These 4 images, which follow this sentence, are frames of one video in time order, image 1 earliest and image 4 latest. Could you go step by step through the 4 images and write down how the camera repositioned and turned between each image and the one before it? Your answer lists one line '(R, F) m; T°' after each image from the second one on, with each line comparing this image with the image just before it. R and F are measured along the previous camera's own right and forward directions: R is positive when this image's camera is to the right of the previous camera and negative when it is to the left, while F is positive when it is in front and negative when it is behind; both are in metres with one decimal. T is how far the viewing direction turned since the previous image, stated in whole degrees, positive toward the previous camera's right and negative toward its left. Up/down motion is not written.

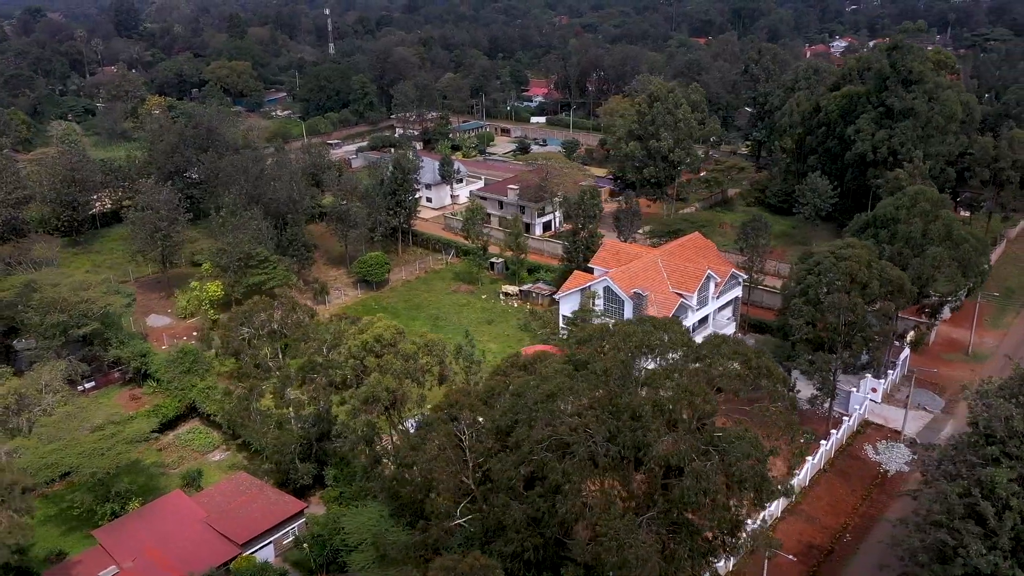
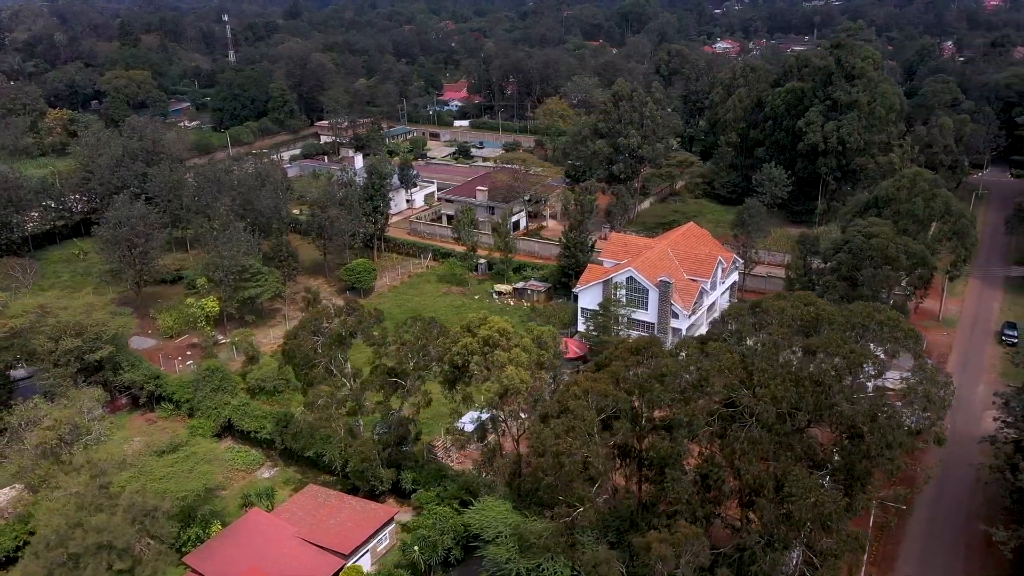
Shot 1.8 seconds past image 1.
(-4.8, -0.1) m; +9°
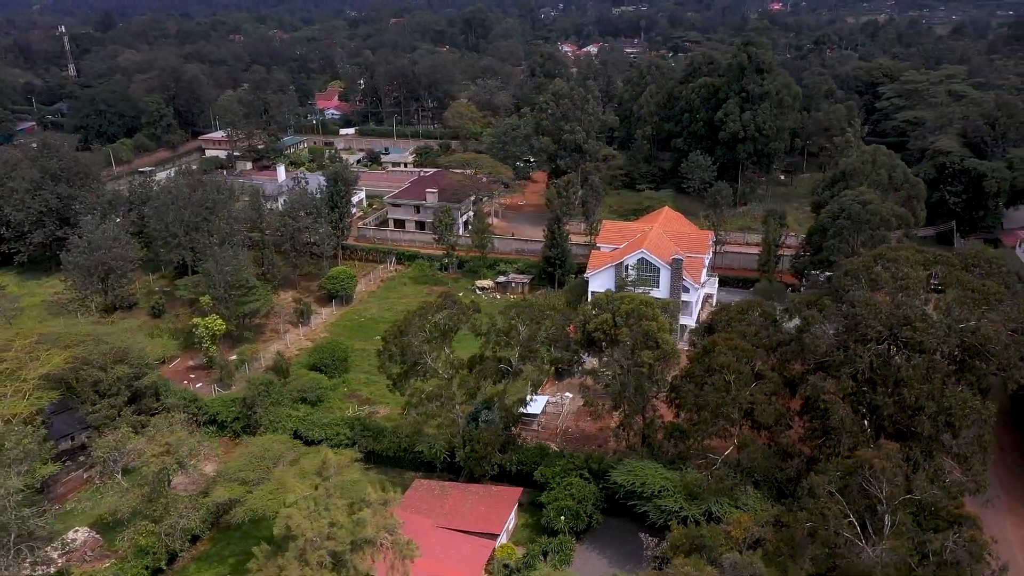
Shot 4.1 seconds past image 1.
(-6.9, -0.4) m; +13°
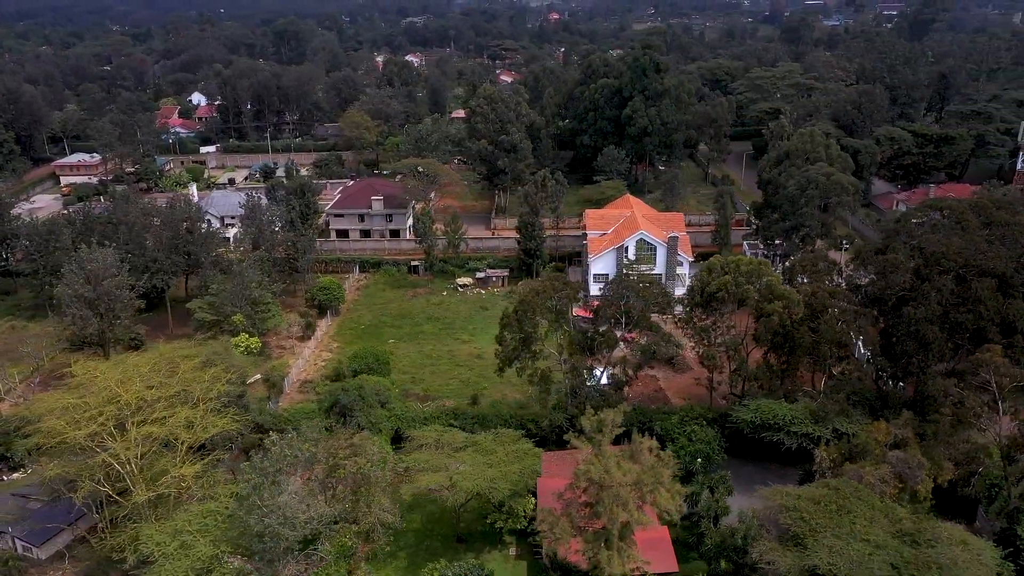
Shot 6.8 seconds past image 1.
(-8.7, -0.6) m; +15°
